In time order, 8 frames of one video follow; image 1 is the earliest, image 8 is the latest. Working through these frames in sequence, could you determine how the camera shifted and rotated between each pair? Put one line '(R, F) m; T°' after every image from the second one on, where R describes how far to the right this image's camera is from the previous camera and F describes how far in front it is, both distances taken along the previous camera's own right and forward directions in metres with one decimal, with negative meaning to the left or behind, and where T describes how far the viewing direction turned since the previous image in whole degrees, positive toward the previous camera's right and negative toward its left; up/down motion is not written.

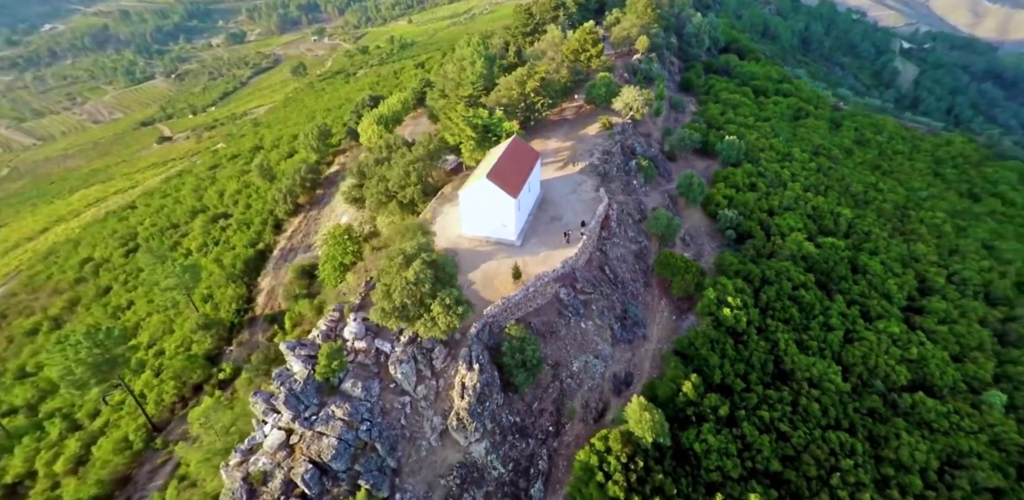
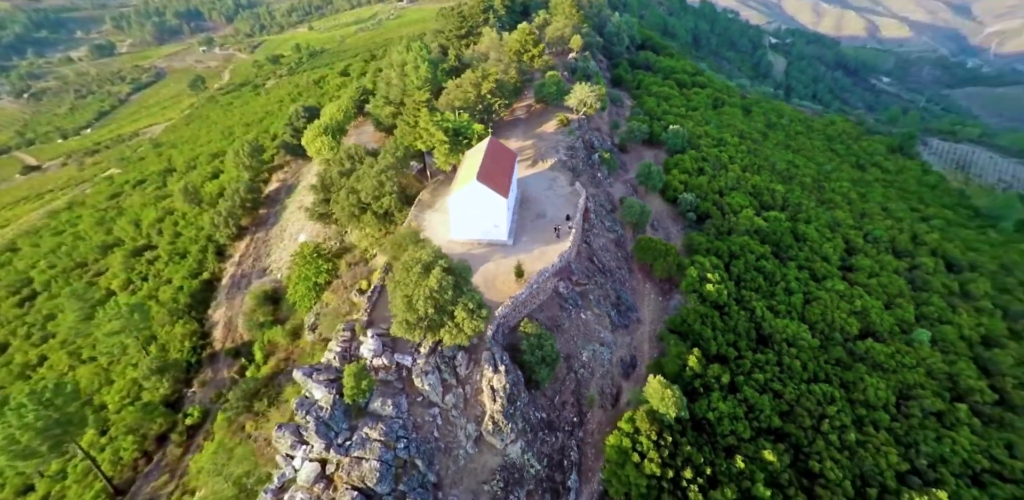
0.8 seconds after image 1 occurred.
(-3.3, +0.2) m; +8°
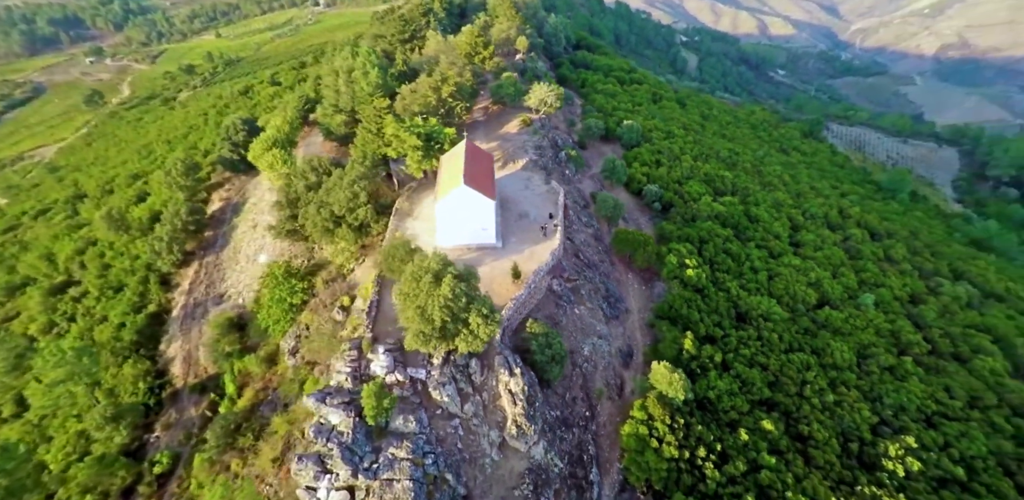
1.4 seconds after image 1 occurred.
(-2.4, +0.3) m; +7°
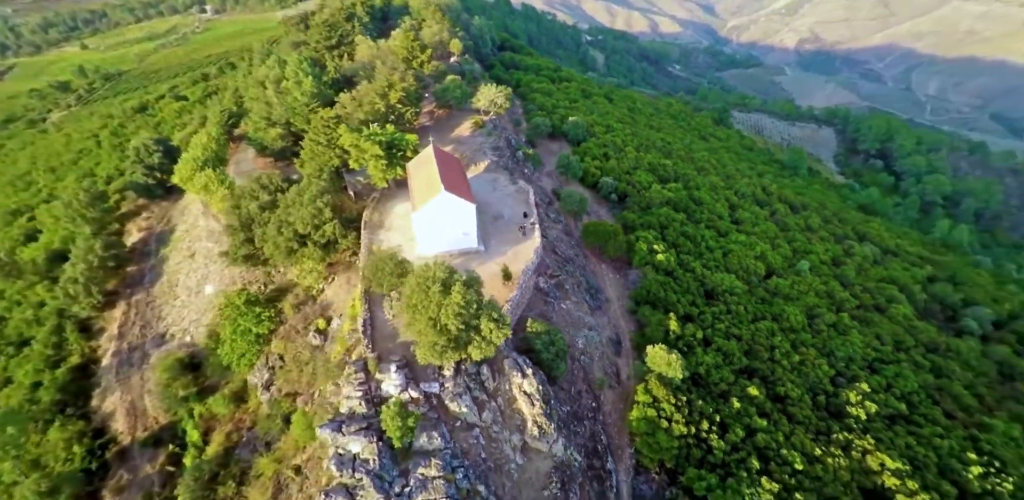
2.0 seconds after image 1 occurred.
(-2.6, +0.3) m; +8°
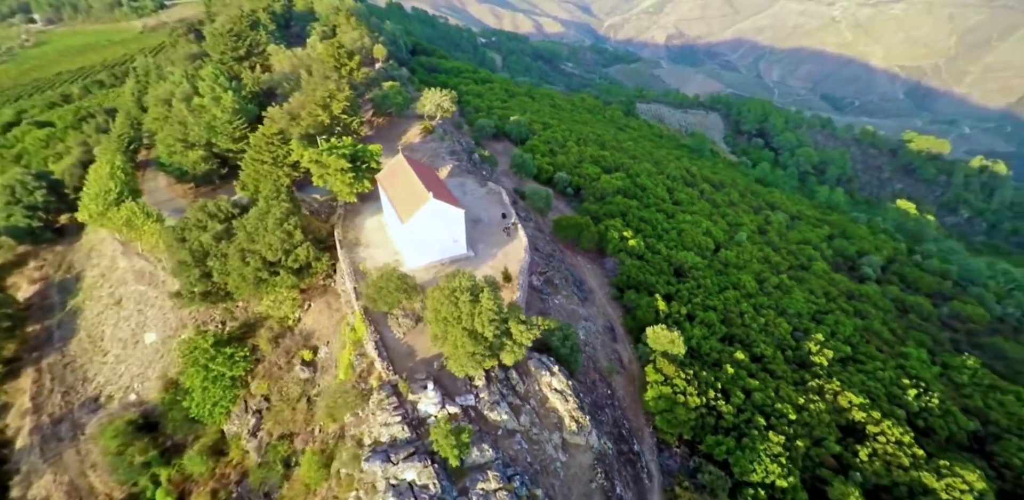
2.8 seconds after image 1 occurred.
(-3.6, +0.4) m; +9°
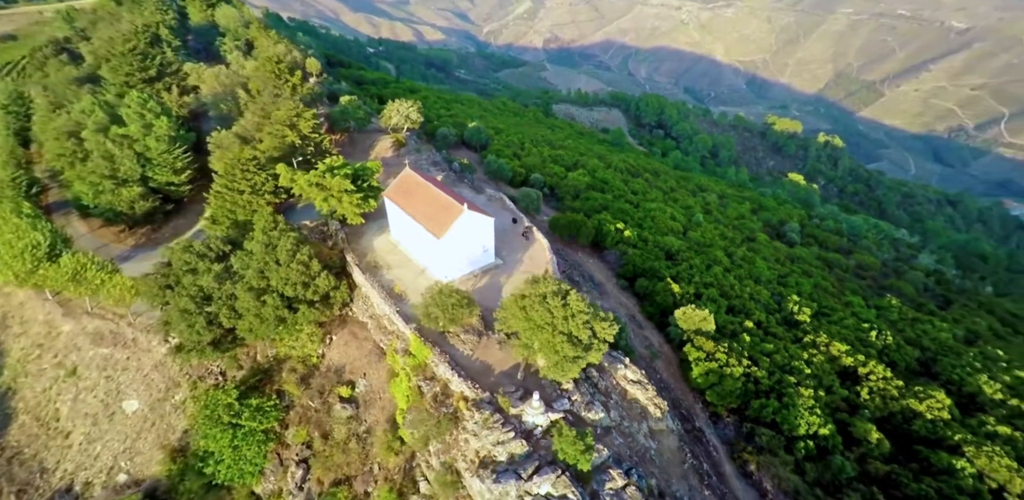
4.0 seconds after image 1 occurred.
(-5.8, +0.4) m; +9°
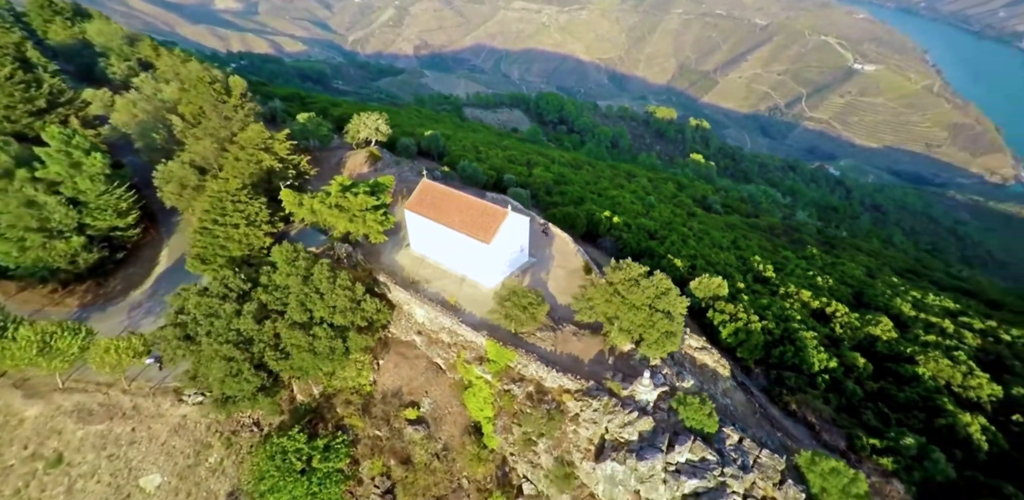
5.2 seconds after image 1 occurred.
(-6.7, -0.2) m; +10°
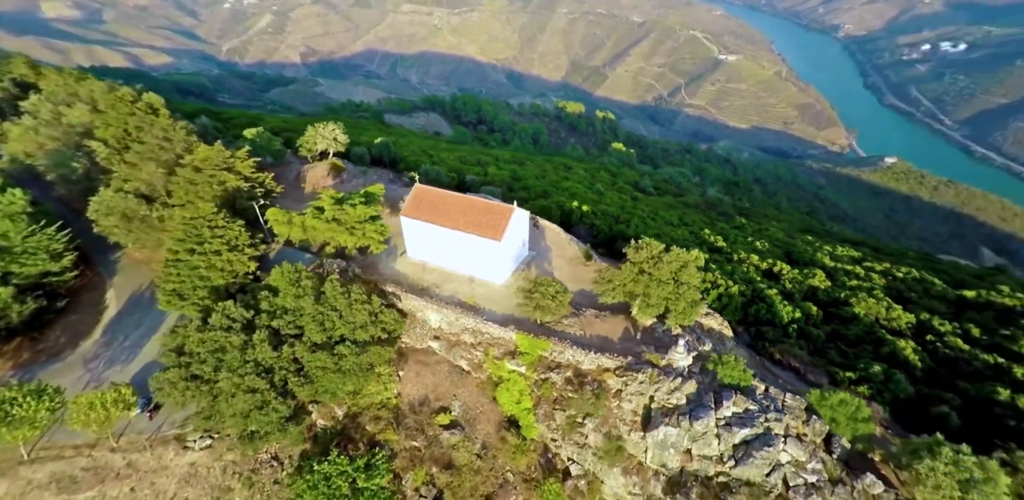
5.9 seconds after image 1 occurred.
(-4.3, -0.6) m; +9°
